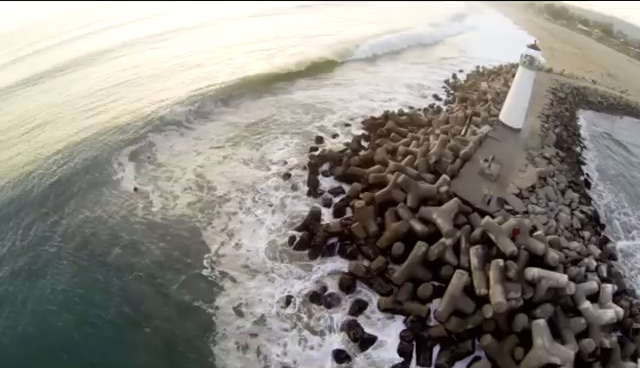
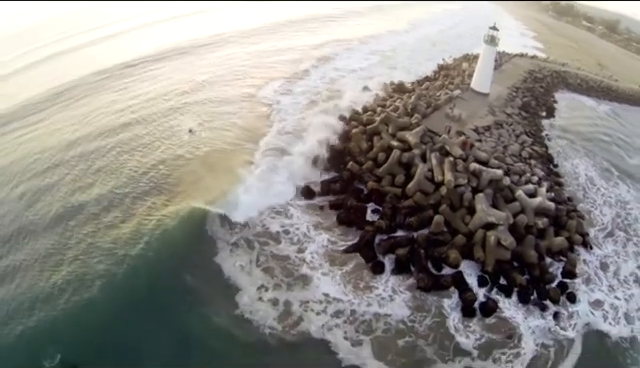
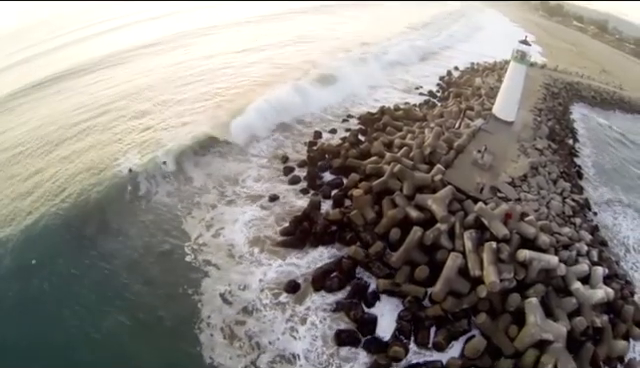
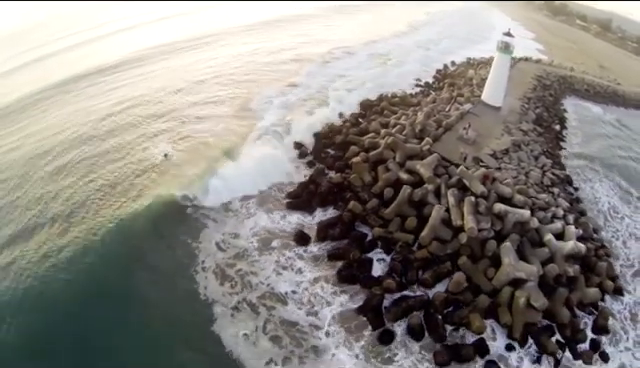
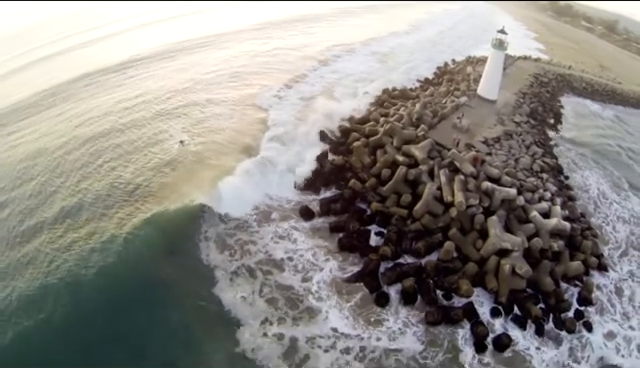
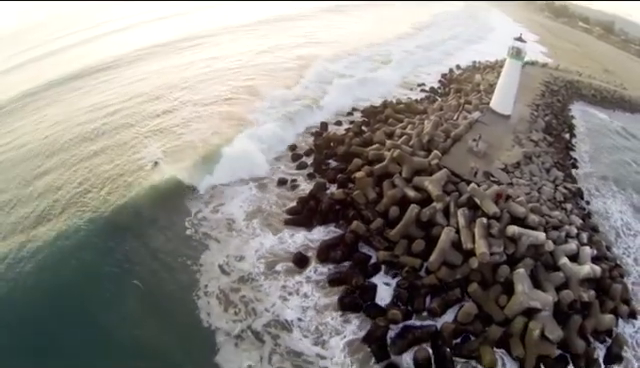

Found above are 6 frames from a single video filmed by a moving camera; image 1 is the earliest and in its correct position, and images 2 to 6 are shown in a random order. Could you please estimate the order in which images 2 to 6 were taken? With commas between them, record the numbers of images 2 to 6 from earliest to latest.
3, 6, 4, 5, 2
